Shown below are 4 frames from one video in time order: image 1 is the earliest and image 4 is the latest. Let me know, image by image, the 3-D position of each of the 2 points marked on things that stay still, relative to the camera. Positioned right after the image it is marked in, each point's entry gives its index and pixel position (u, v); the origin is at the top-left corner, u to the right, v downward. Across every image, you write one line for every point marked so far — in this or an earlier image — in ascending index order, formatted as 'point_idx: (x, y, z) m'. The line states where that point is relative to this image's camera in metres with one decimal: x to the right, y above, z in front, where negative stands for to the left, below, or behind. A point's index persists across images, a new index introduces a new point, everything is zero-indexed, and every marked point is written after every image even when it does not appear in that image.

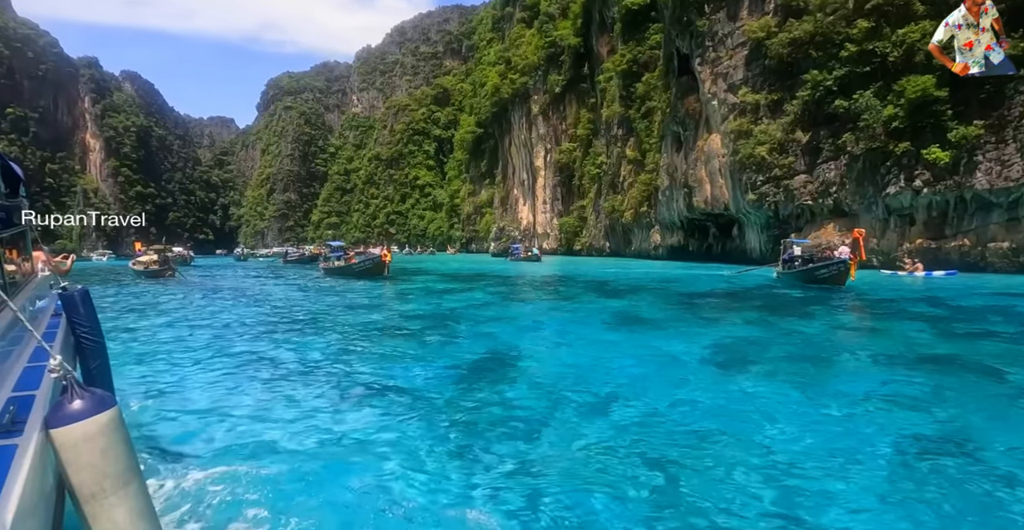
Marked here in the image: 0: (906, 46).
0: (+12.5, +7.0, +19.5) m
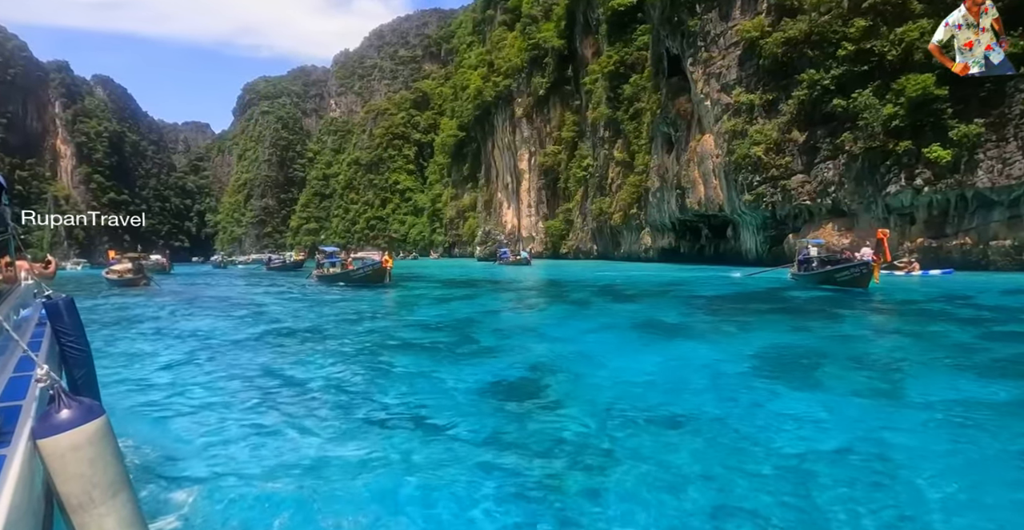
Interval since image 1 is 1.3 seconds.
0: (+12.4, +7.0, +19.4) m
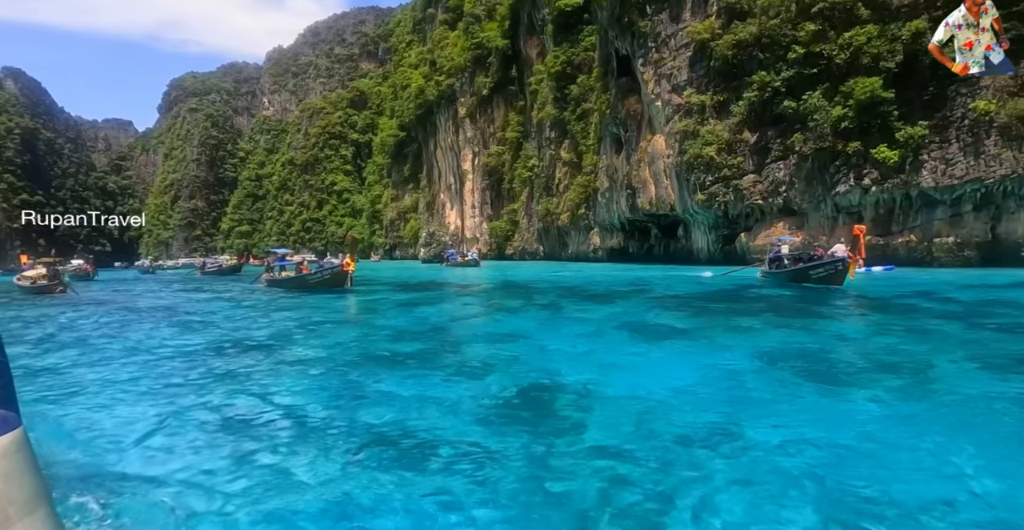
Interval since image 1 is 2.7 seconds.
0: (+11.0, +7.1, +20.0) m
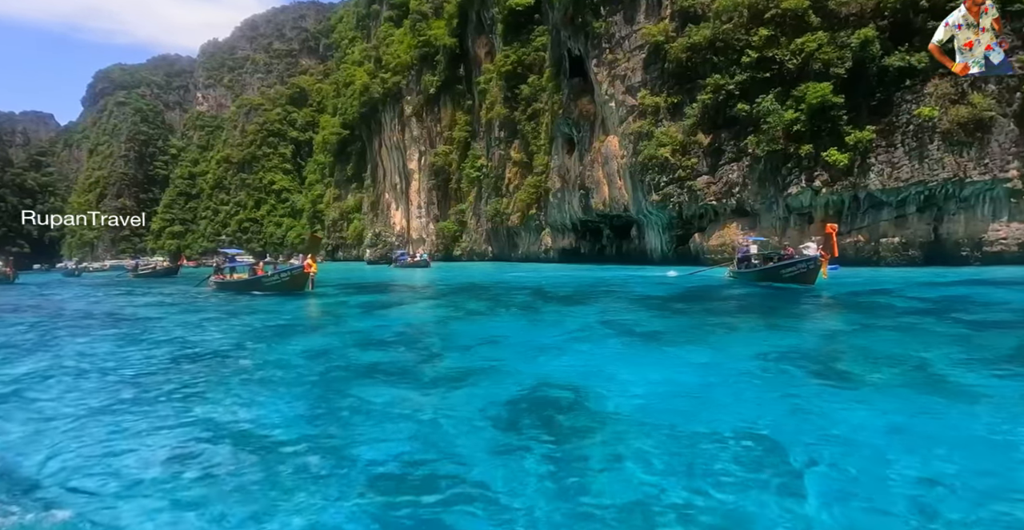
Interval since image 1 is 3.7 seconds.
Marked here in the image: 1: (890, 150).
0: (+9.7, +7.1, +20.5) m
1: (+11.9, +3.7, +19.4) m
